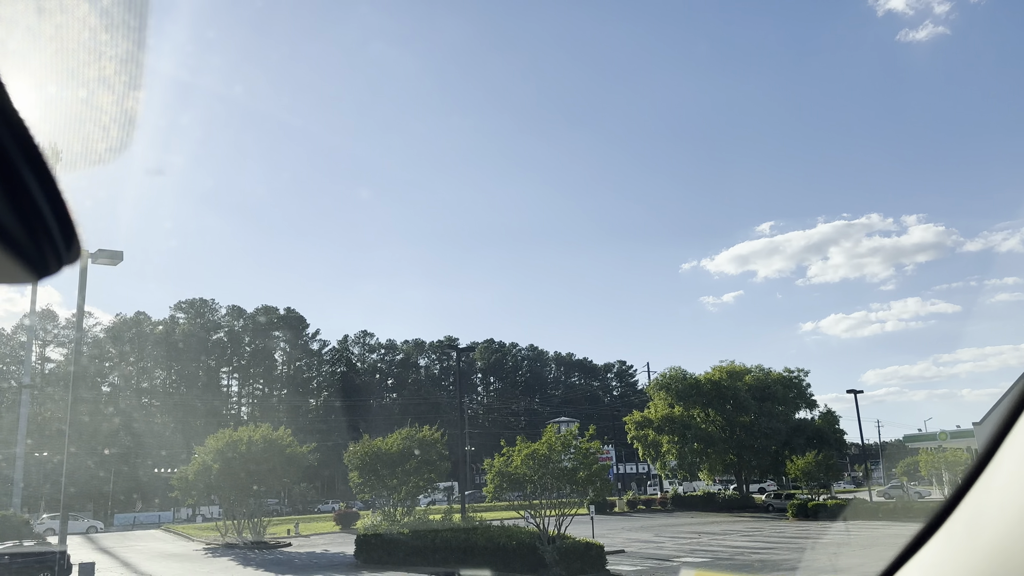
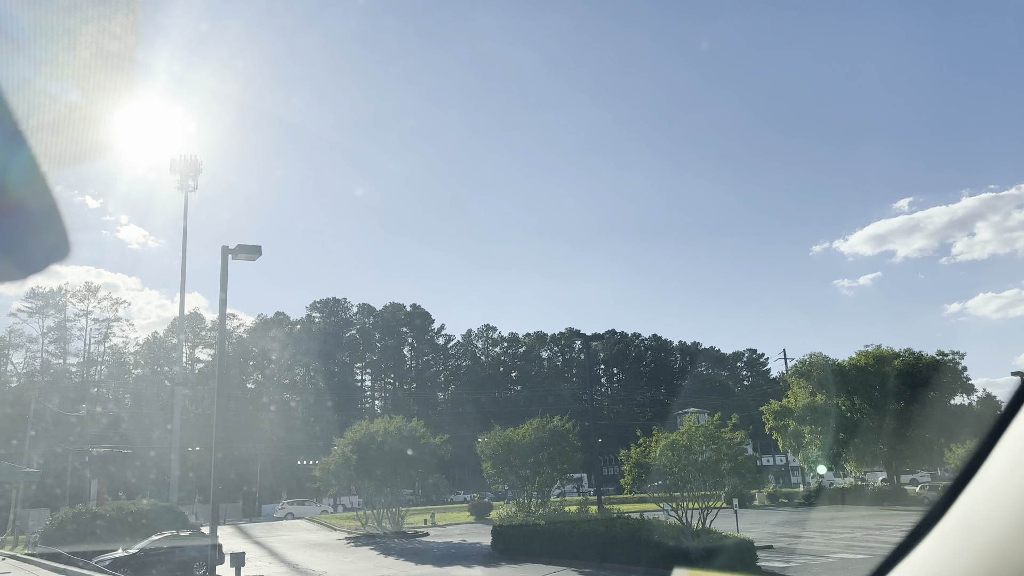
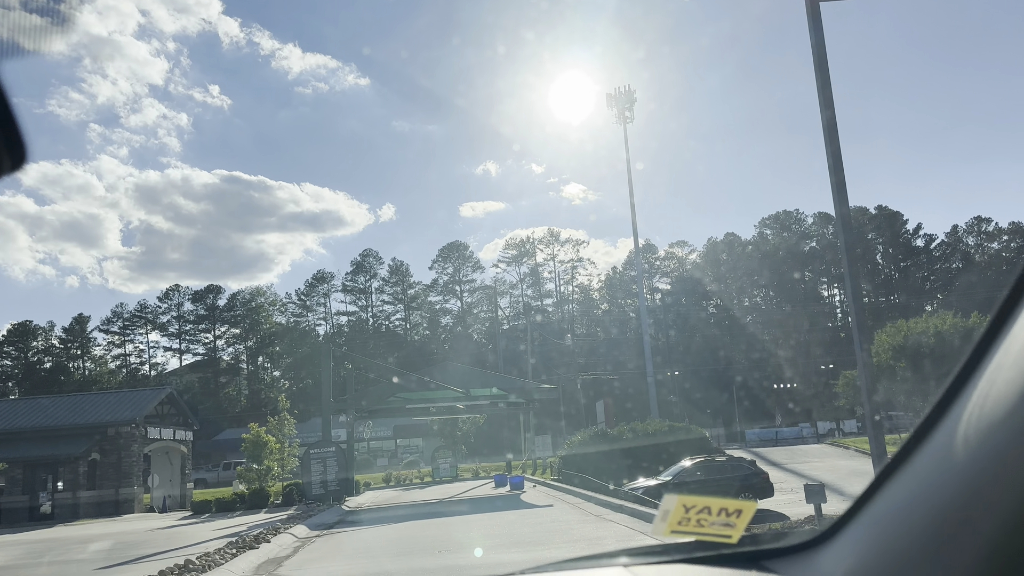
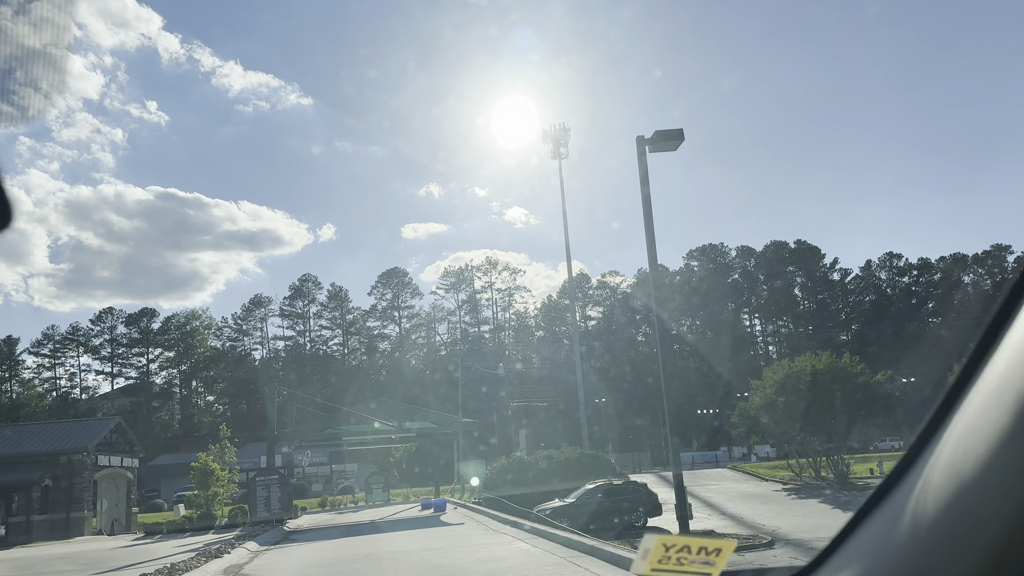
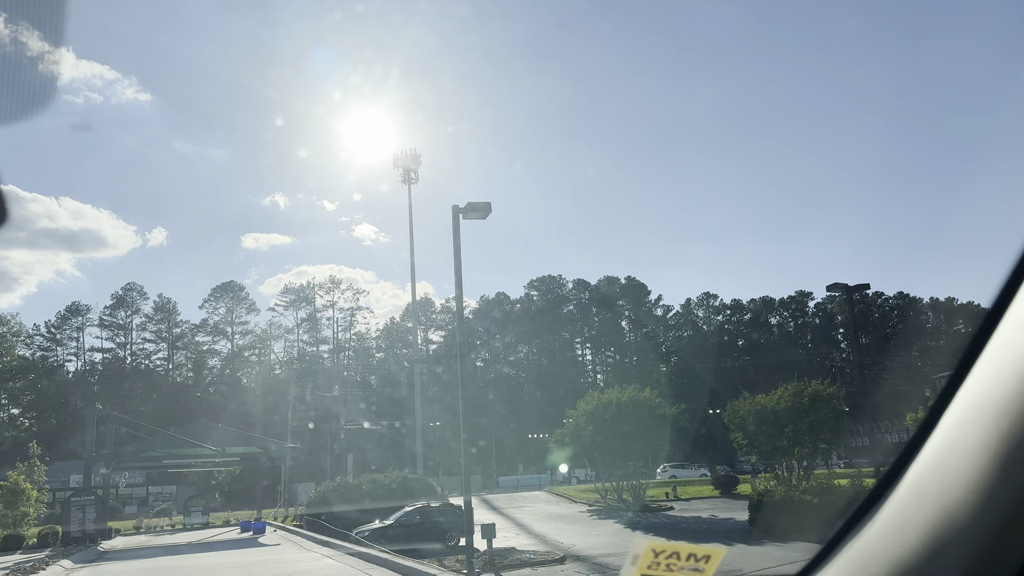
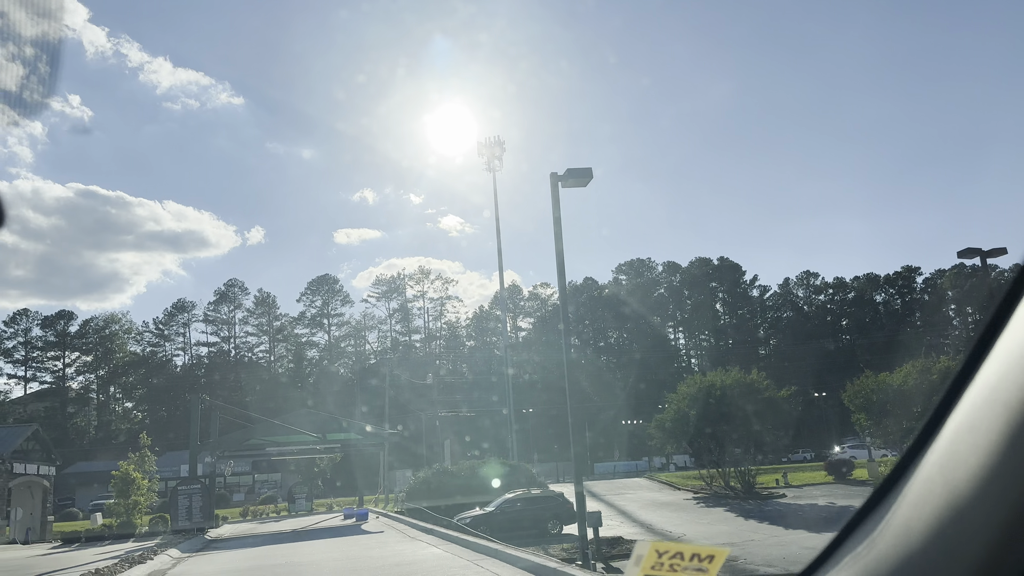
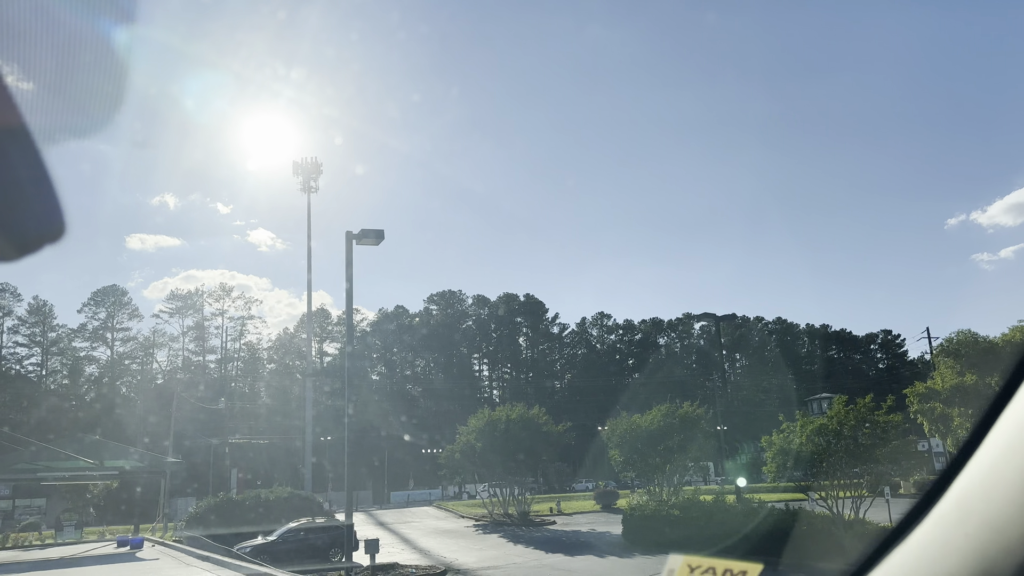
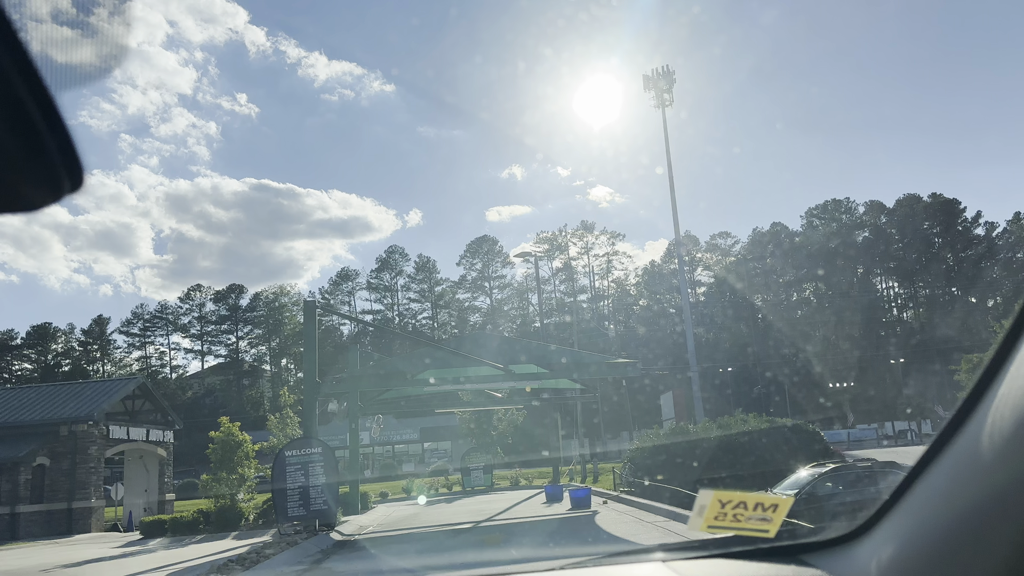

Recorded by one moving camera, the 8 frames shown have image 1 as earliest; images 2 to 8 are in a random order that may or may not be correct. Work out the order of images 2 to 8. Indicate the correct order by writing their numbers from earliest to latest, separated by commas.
2, 7, 5, 6, 4, 3, 8
